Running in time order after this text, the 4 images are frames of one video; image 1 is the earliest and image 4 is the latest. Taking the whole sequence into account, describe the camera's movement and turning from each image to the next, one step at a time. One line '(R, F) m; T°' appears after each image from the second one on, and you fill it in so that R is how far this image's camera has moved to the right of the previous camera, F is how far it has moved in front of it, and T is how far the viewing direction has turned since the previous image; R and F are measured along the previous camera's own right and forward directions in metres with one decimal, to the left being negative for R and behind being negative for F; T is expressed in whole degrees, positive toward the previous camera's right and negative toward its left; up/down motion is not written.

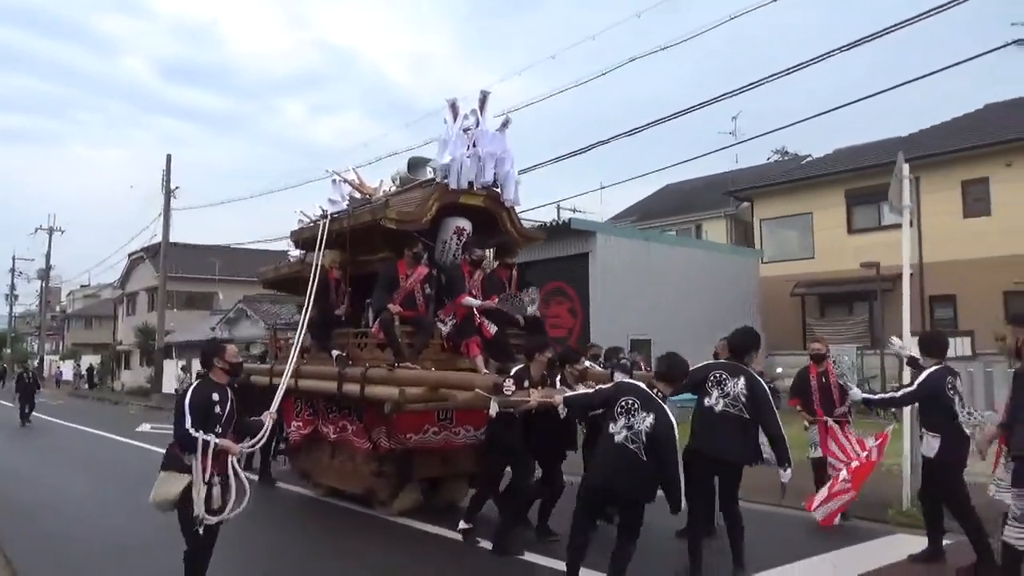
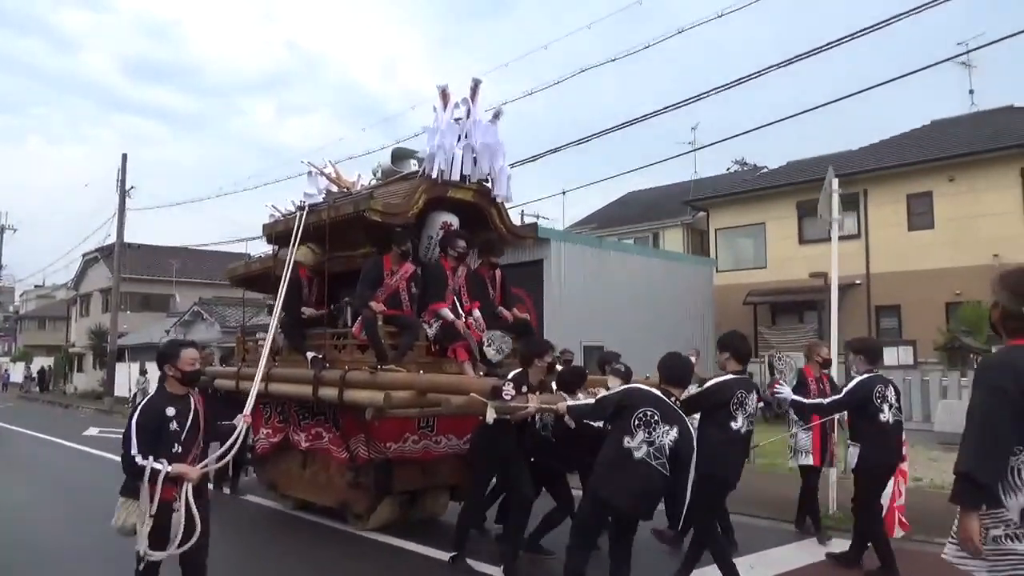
(-0.3, +0.5) m; +3°
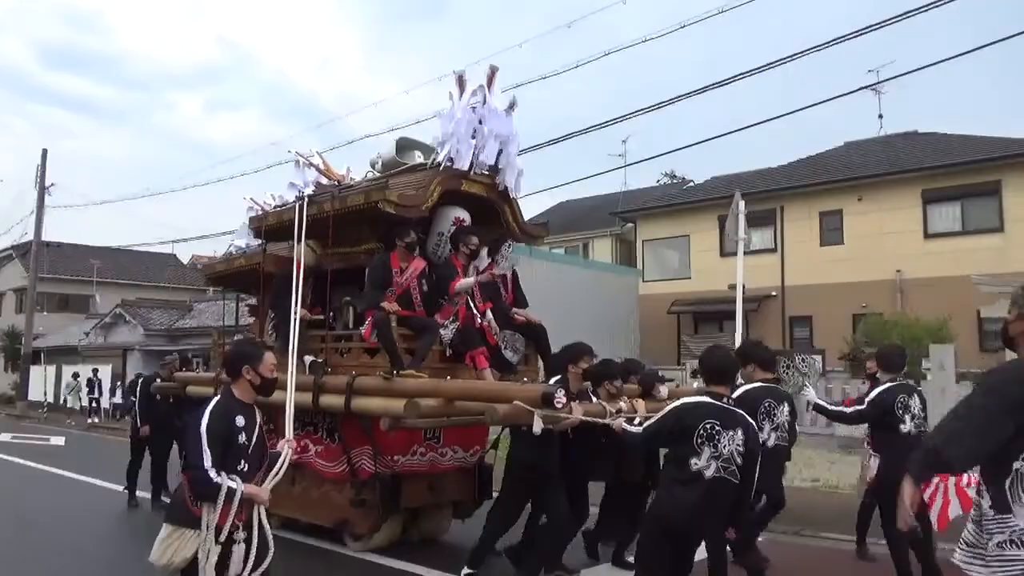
(-0.7, +0.5) m; +4°
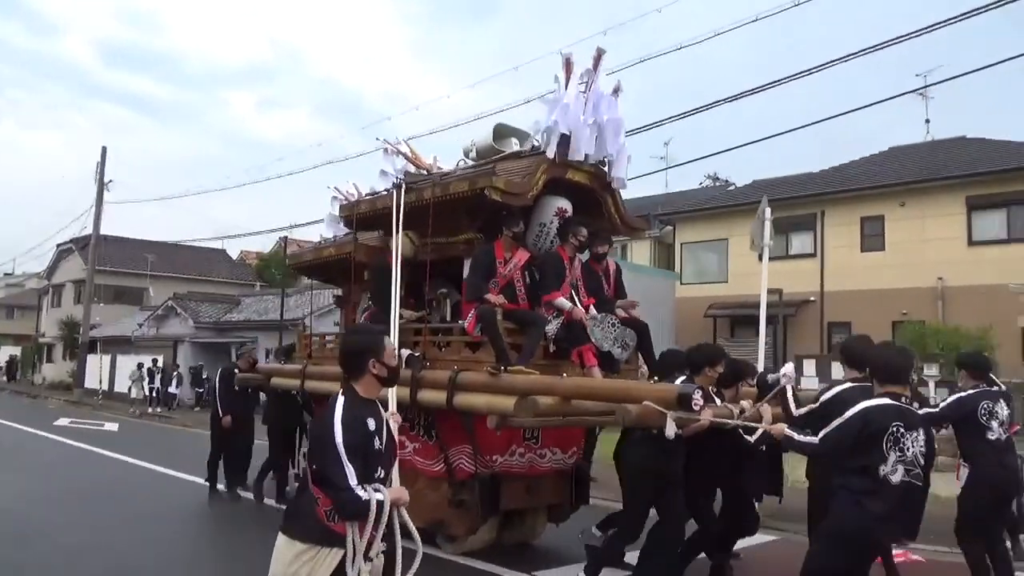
(-0.5, +0.3) m; -3°
